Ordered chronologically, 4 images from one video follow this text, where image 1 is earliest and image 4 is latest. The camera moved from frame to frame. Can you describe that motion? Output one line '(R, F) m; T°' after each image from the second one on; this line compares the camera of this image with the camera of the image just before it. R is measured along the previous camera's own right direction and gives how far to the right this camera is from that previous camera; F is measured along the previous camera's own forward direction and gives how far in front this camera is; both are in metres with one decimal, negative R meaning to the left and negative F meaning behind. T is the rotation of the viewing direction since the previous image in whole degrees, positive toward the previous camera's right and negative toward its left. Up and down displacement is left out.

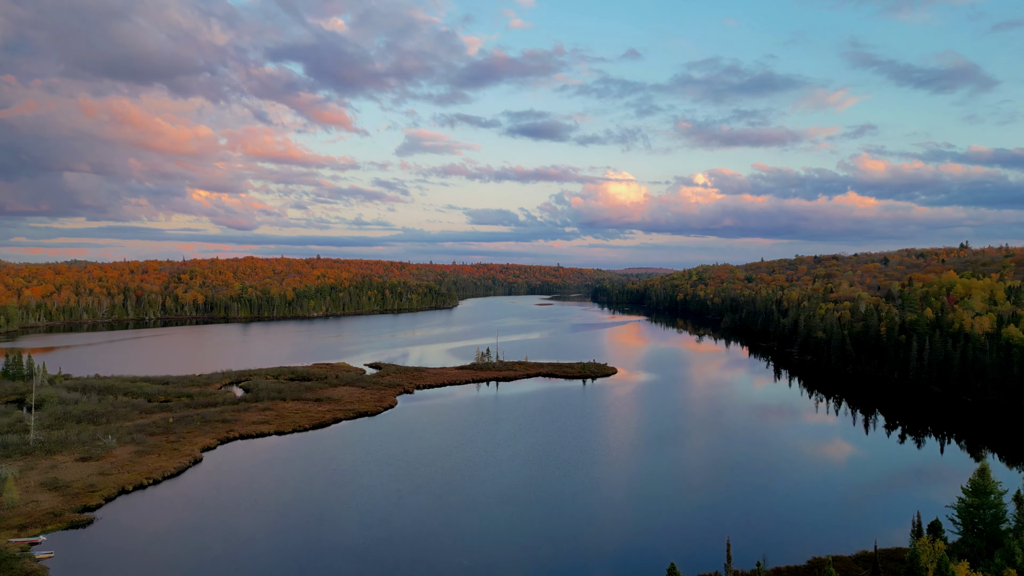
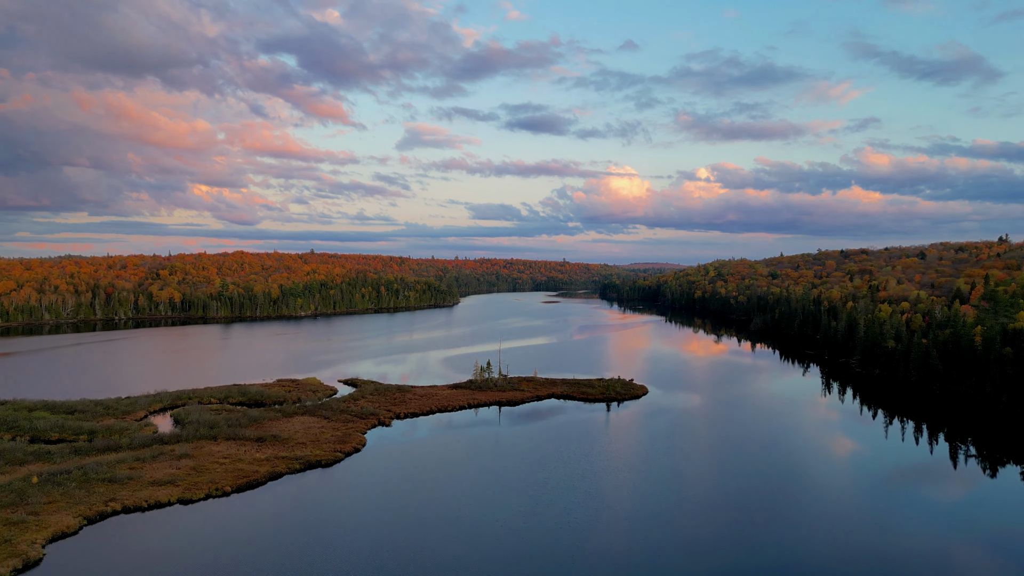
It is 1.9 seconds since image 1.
(-0.4, +13.6) m; 0°
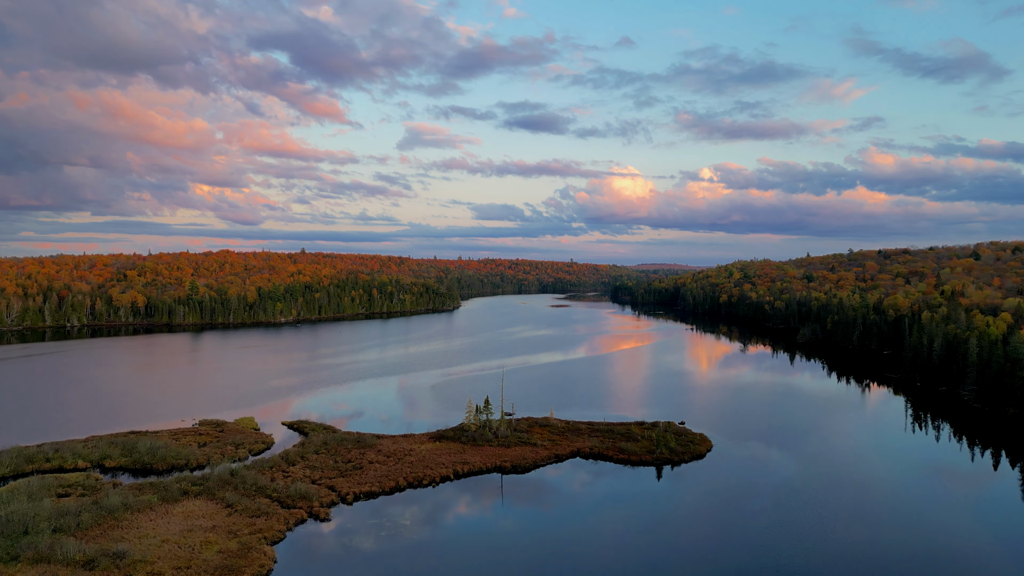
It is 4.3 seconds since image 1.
(-0.3, +16.8) m; 0°
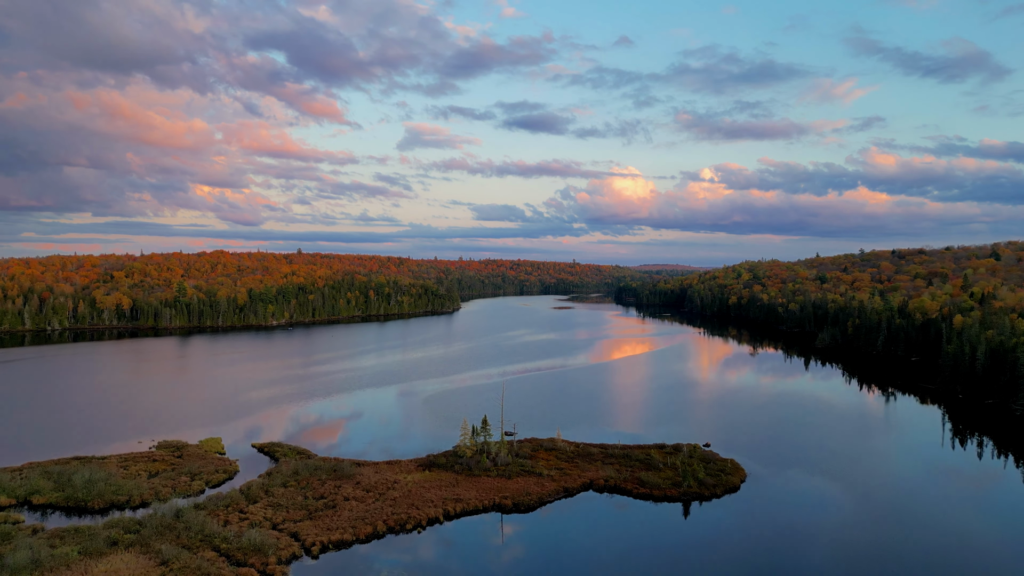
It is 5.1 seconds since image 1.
(0.0, +5.6) m; 0°
